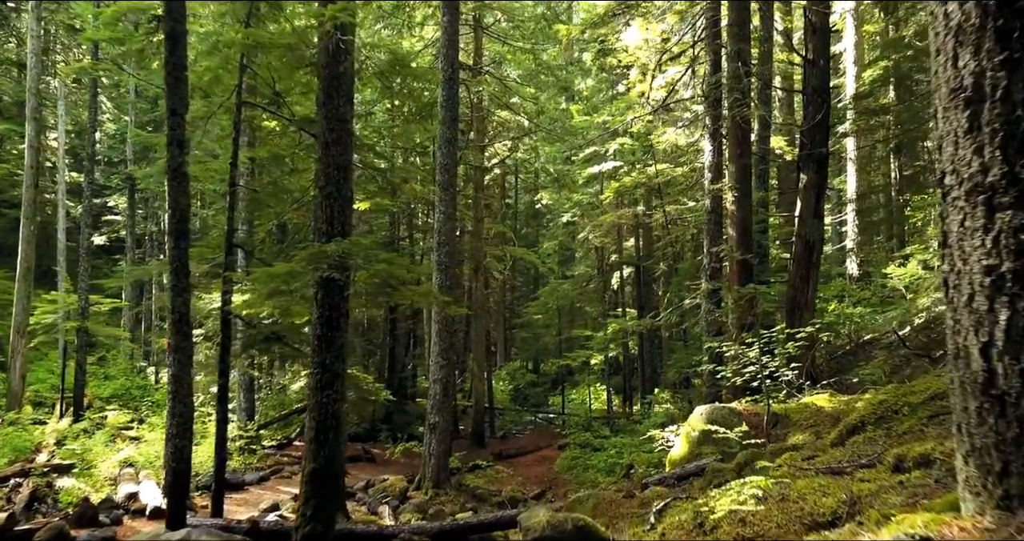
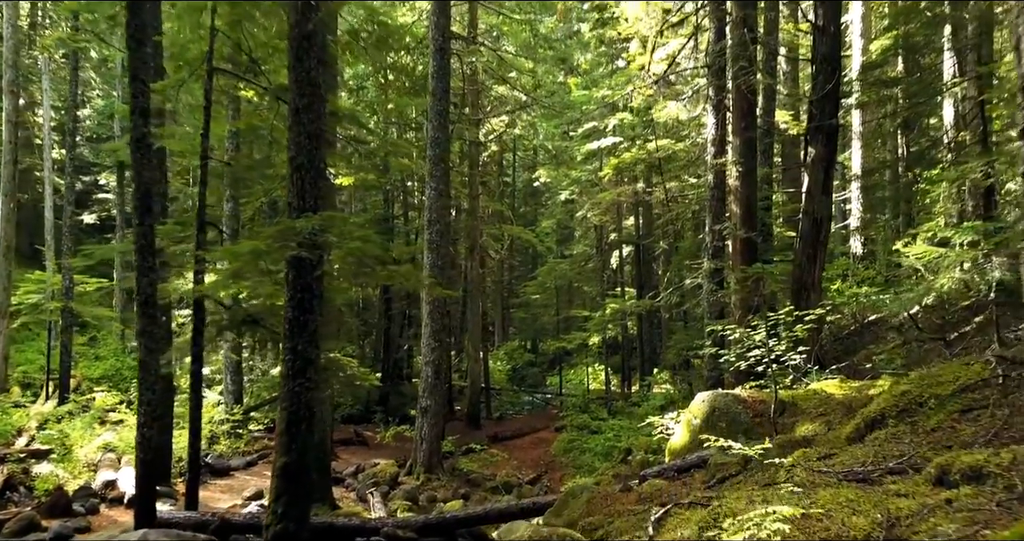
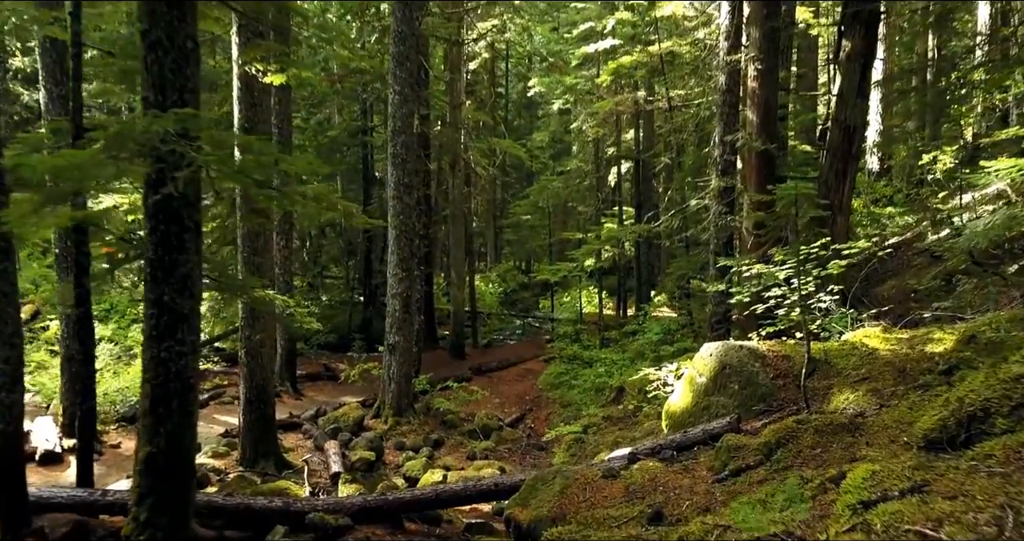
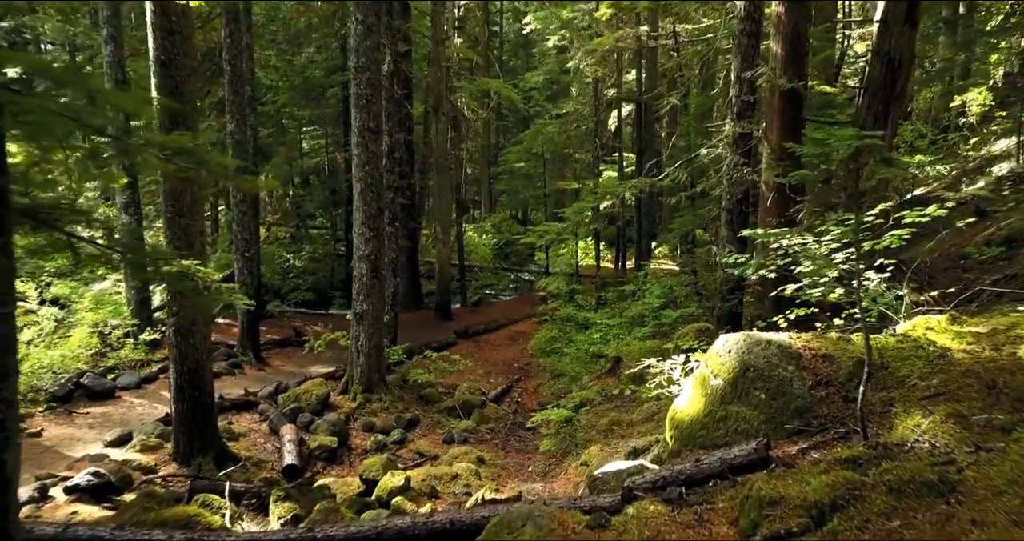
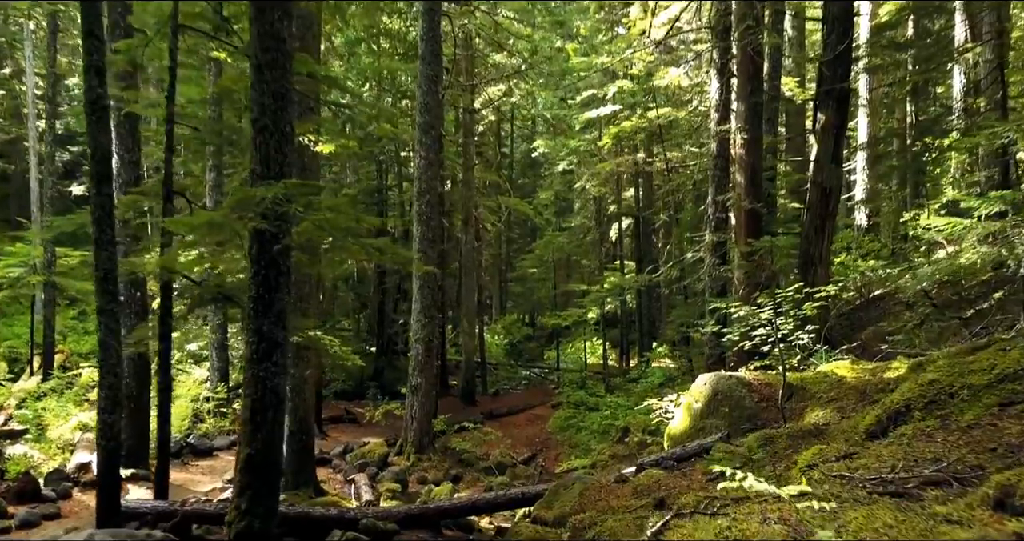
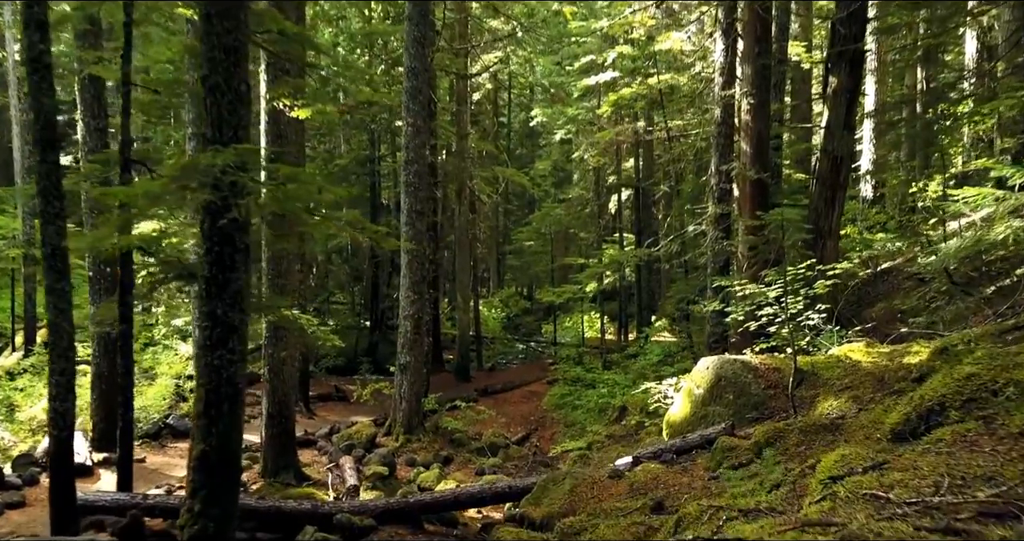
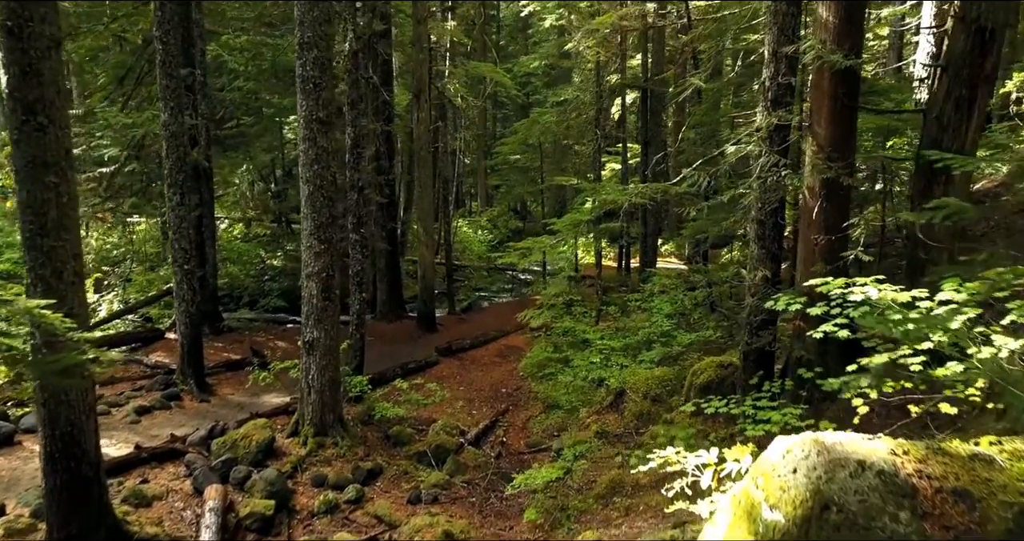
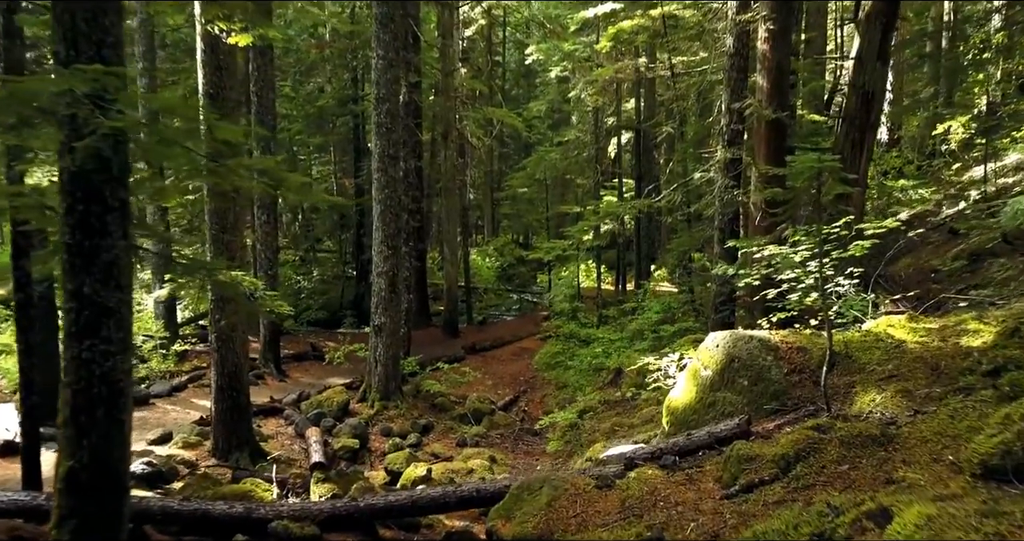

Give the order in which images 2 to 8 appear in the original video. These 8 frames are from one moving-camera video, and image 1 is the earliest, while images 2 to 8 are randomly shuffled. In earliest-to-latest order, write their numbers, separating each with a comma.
2, 5, 6, 3, 8, 4, 7
